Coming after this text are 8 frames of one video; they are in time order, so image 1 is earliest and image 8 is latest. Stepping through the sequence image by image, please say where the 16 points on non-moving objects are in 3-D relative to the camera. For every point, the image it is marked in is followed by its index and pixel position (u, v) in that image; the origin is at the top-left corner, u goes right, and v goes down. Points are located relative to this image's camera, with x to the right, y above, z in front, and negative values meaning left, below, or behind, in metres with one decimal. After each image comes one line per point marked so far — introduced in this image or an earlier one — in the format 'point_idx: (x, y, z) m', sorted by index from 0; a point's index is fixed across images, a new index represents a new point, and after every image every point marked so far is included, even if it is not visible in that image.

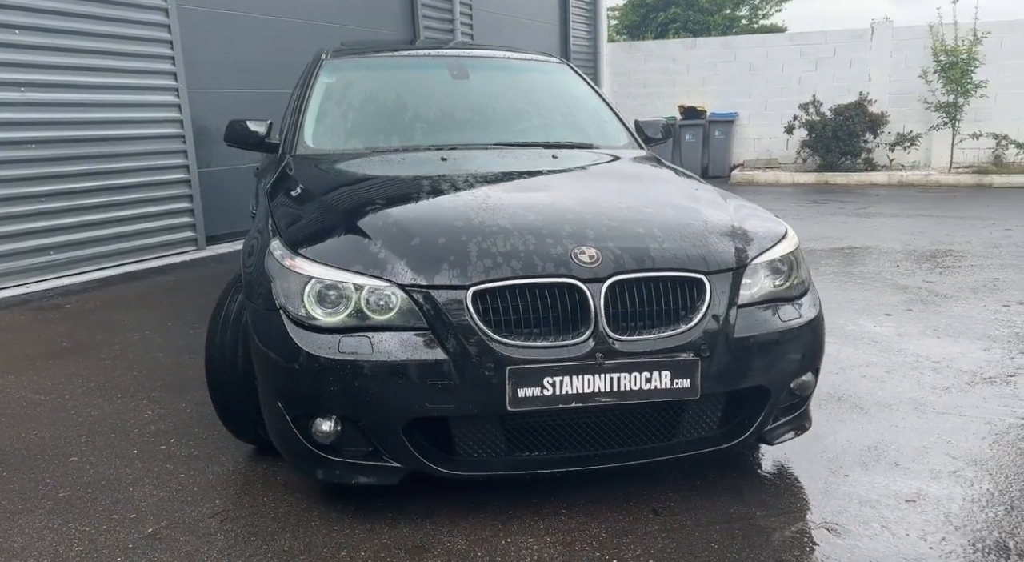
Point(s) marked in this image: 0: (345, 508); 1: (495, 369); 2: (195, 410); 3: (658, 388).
0: (-0.5, -0.7, +2.8) m
1: (0.0, -0.3, +2.5) m
2: (-1.3, -0.6, +3.7) m
3: (+0.4, -0.3, +2.5) m
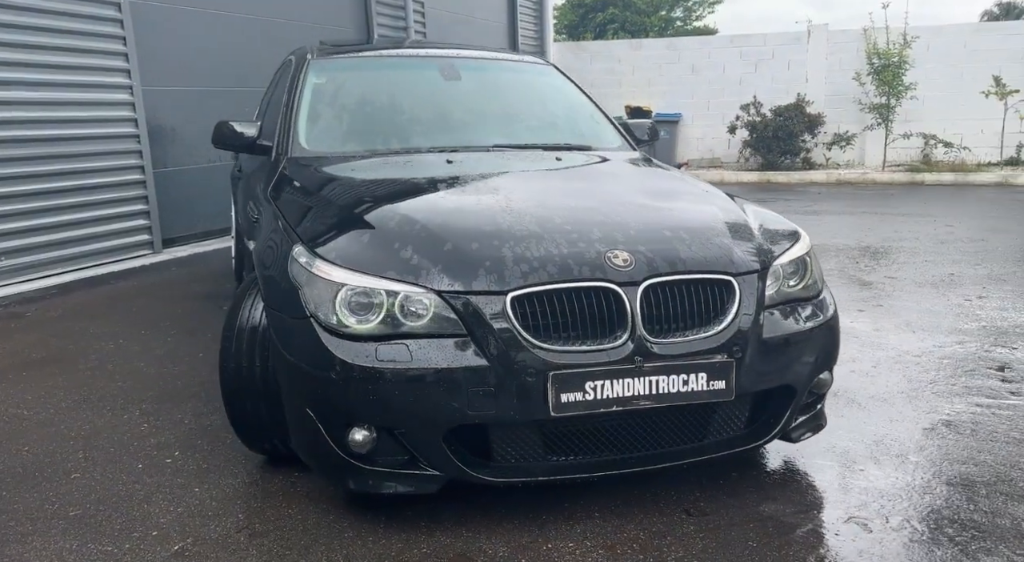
0: (-0.4, -0.7, +2.7) m
1: (+0.1, -0.3, +2.5) m
2: (-1.3, -0.6, +3.6) m
3: (+0.5, -0.3, +2.6) m
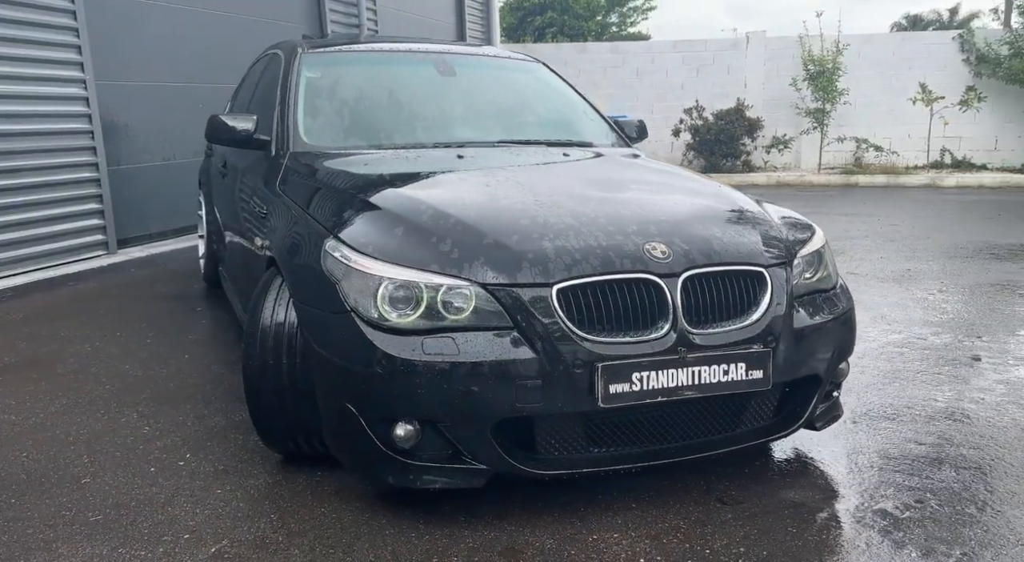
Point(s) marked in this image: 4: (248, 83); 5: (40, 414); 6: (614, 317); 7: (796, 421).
0: (-0.3, -0.7, +2.7) m
1: (+0.2, -0.2, +2.5) m
2: (-1.3, -0.6, +3.5) m
3: (+0.7, -0.3, +2.6) m
4: (-1.6, +1.2, +5.4) m
5: (-2.0, -0.5, +3.6) m
6: (+0.3, -0.1, +2.6) m
7: (+0.9, -0.5, +2.9) m
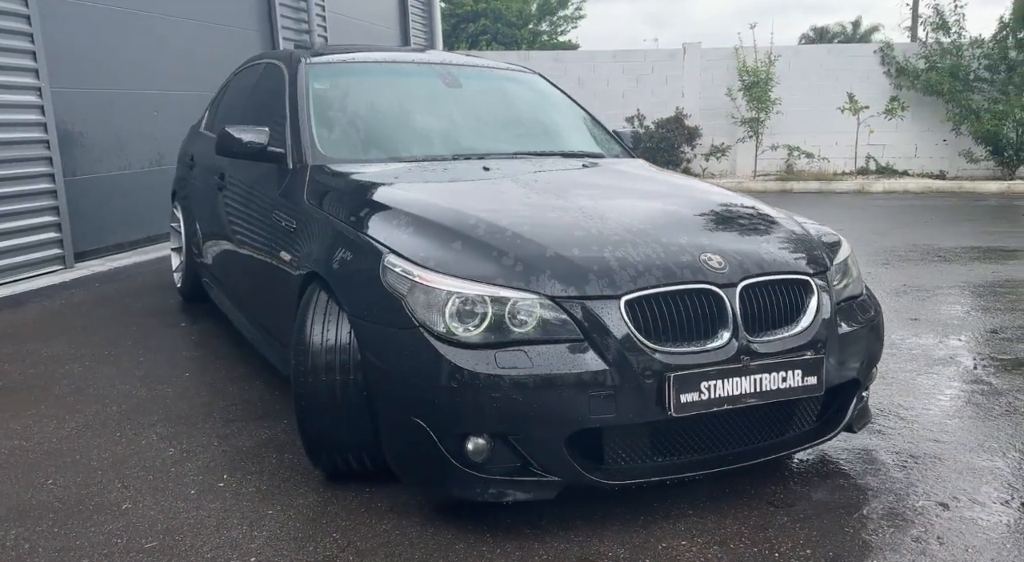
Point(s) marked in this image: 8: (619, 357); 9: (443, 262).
0: (-0.1, -0.8, +2.7) m
1: (+0.4, -0.3, +2.5) m
2: (-1.1, -0.6, +3.4) m
3: (+0.9, -0.3, +2.7) m
4: (-1.7, +1.1, +5.3) m
5: (-1.8, -0.6, +3.5) m
6: (+0.5, -0.1, +2.6) m
7: (+1.1, -0.5, +3.0) m
8: (+0.3, -0.2, +2.5) m
9: (-0.2, +0.1, +2.7) m
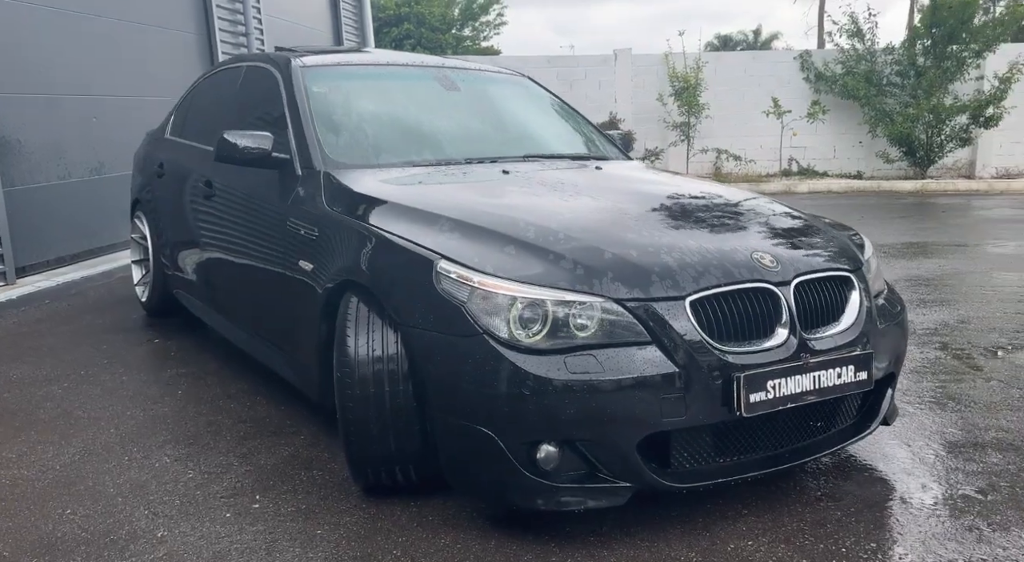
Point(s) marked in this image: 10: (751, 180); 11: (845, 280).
0: (+0.1, -0.8, +2.6) m
1: (+0.6, -0.3, +2.5) m
2: (-1.0, -0.7, +3.2) m
3: (+1.0, -0.3, +2.7) m
4: (-1.7, +1.1, +5.1) m
5: (-1.7, -0.7, +3.2) m
6: (+0.7, -0.1, +2.6) m
7: (+1.3, -0.5, +3.0) m
8: (+0.5, -0.2, +2.5) m
9: (0.0, 0.0, +2.6) m
10: (+4.7, +2.0, +16.8) m
11: (+1.1, 0.0, +2.9) m
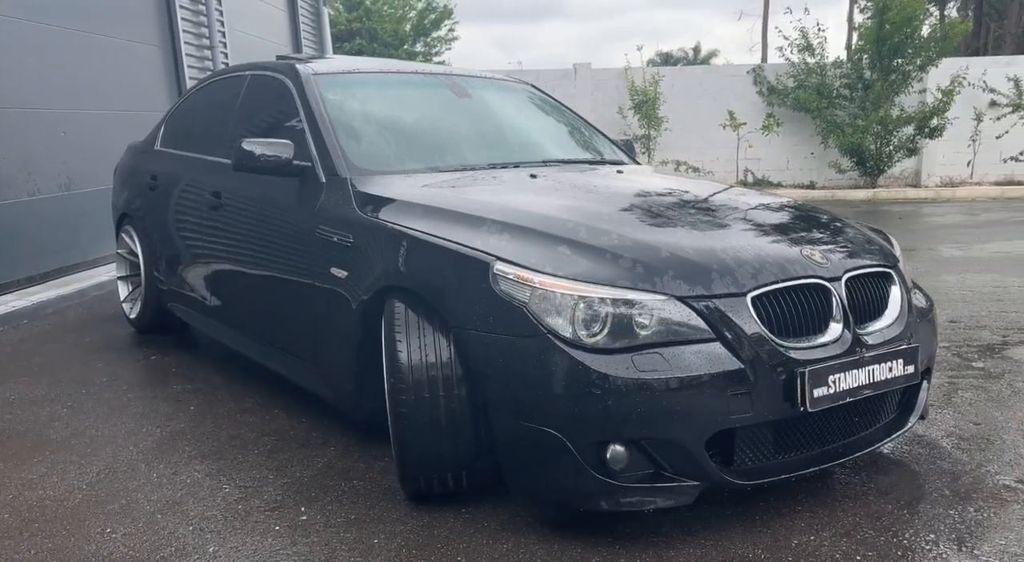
0: (+0.3, -0.8, +2.6) m
1: (+0.8, -0.3, +2.5) m
2: (-0.8, -0.7, +3.1) m
3: (+1.2, -0.3, +2.8) m
4: (-1.7, +1.0, +4.9) m
5: (-1.5, -0.7, +3.1) m
6: (+0.9, -0.1, +2.6) m
7: (+1.4, -0.5, +3.1) m
8: (+0.7, -0.2, +2.5) m
9: (+0.1, 0.0, +2.6) m
10: (+4.0, +1.8, +17.0) m
11: (+1.3, 0.0, +3.0) m
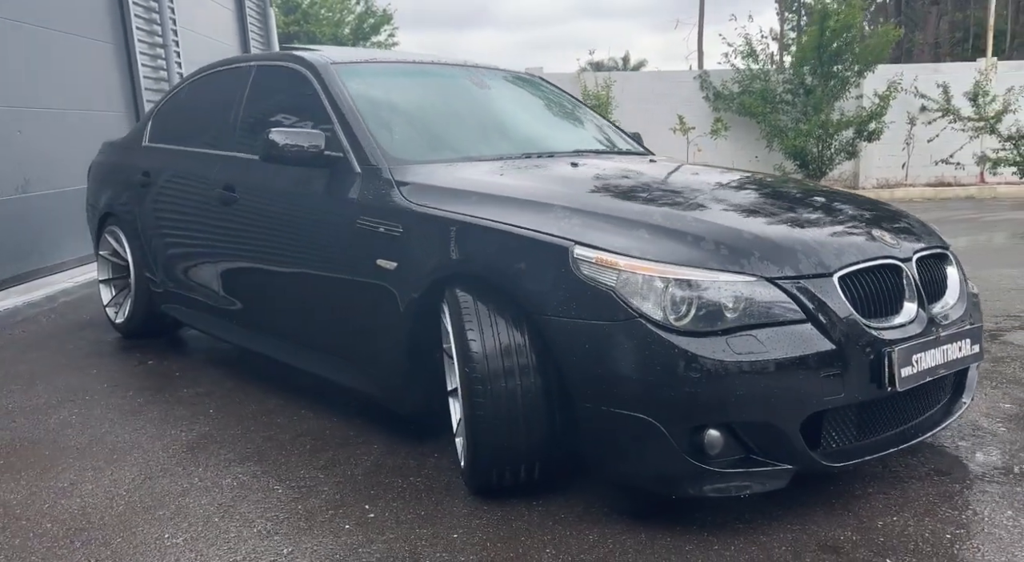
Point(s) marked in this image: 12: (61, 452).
0: (+0.5, -0.7, +2.5) m
1: (+1.1, -0.2, +2.5) m
2: (-0.6, -0.7, +3.0) m
3: (+1.4, -0.2, +2.8) m
4: (-1.7, +1.0, +4.8) m
5: (-1.3, -0.7, +2.9) m
6: (+1.1, -0.1, +2.6) m
7: (+1.6, -0.4, +3.1) m
8: (+0.9, -0.2, +2.5) m
9: (+0.4, +0.1, +2.5) m
10: (+3.1, +1.8, +17.2) m
11: (+1.5, +0.1, +3.0) m
12: (-1.7, -0.7, +3.3) m
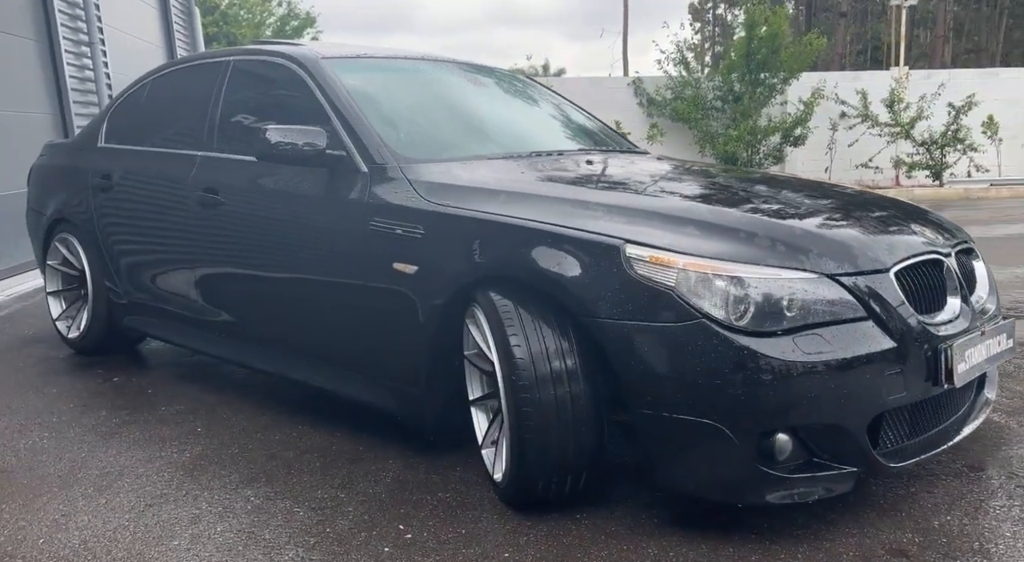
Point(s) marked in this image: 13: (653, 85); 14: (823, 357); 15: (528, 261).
0: (+0.7, -0.7, +2.4) m
1: (+1.2, -0.2, +2.5) m
2: (-0.5, -0.7, +2.8) m
3: (+1.6, -0.2, +2.8) m
4: (-1.7, +1.0, +4.5) m
5: (-1.2, -0.7, +2.7) m
6: (+1.2, -0.1, +2.6) m
7: (+1.7, -0.4, +3.1) m
8: (+1.1, -0.1, +2.4) m
9: (+0.5, +0.1, +2.4) m
10: (+1.9, +1.7, +17.3) m
11: (+1.6, +0.1, +3.0) m
12: (-1.6, -0.7, +3.0) m
13: (+3.0, +4.0, +17.7) m
14: (+0.8, -0.2, +2.3) m
15: (0.0, +0.1, +2.6) m
